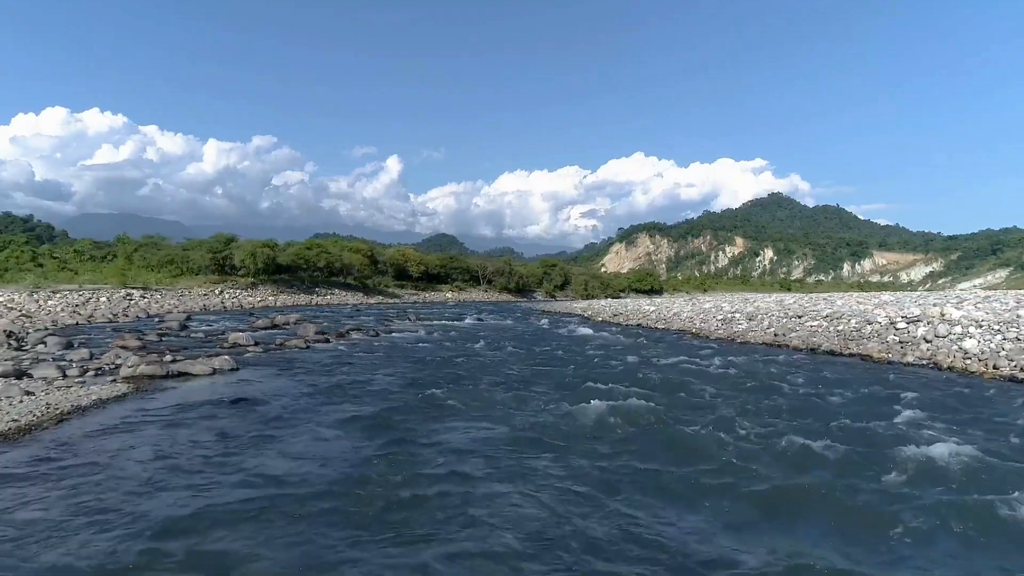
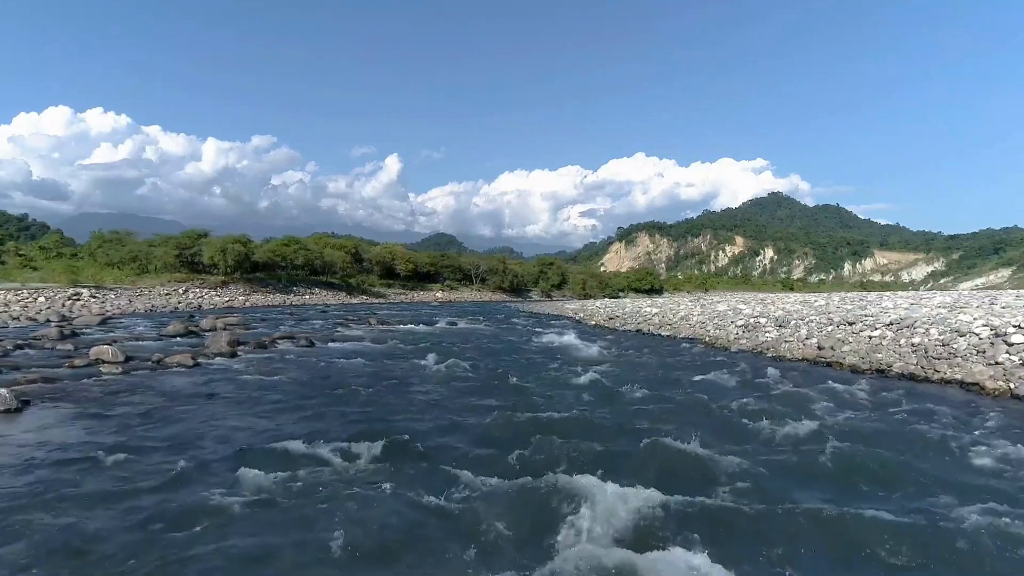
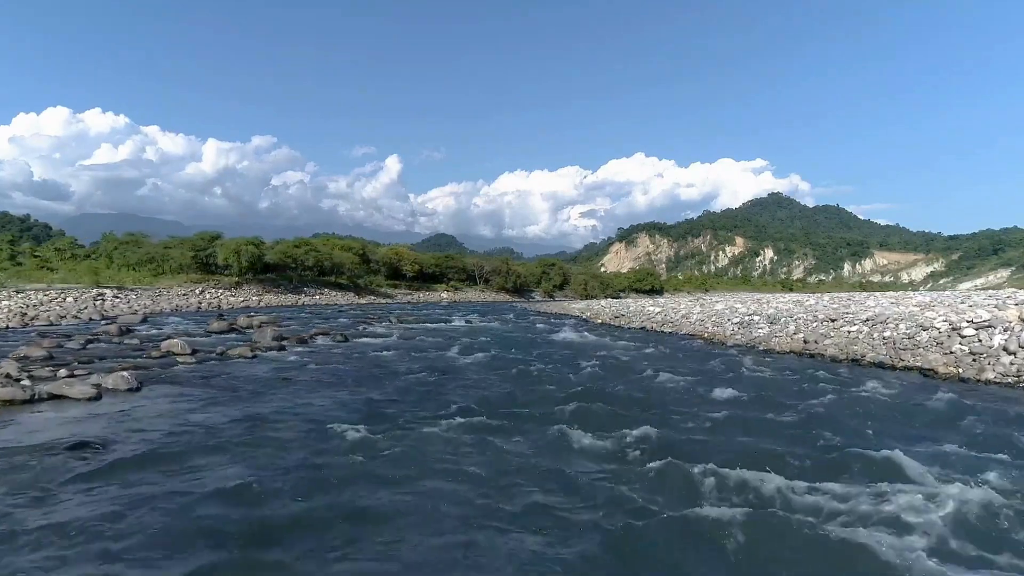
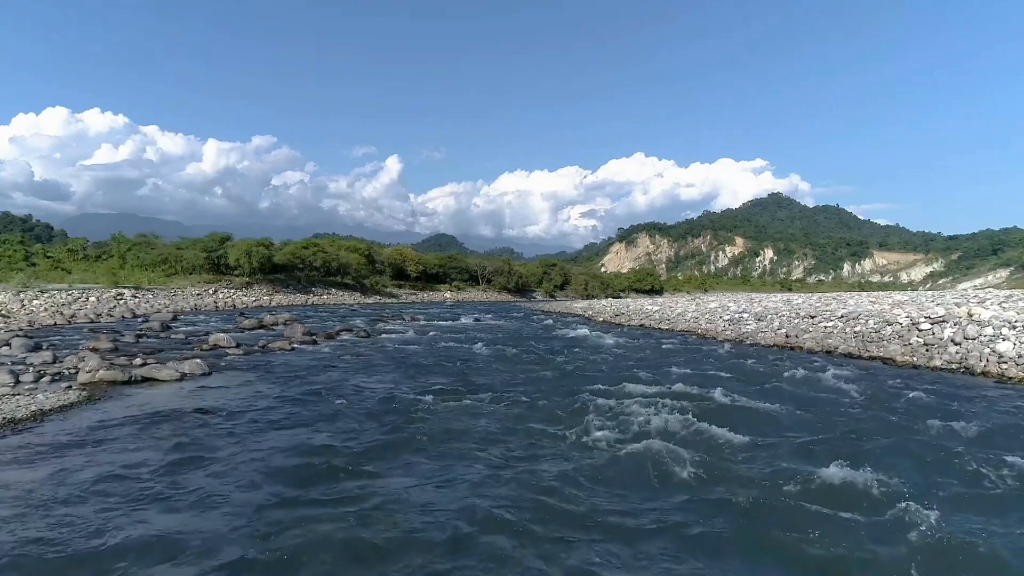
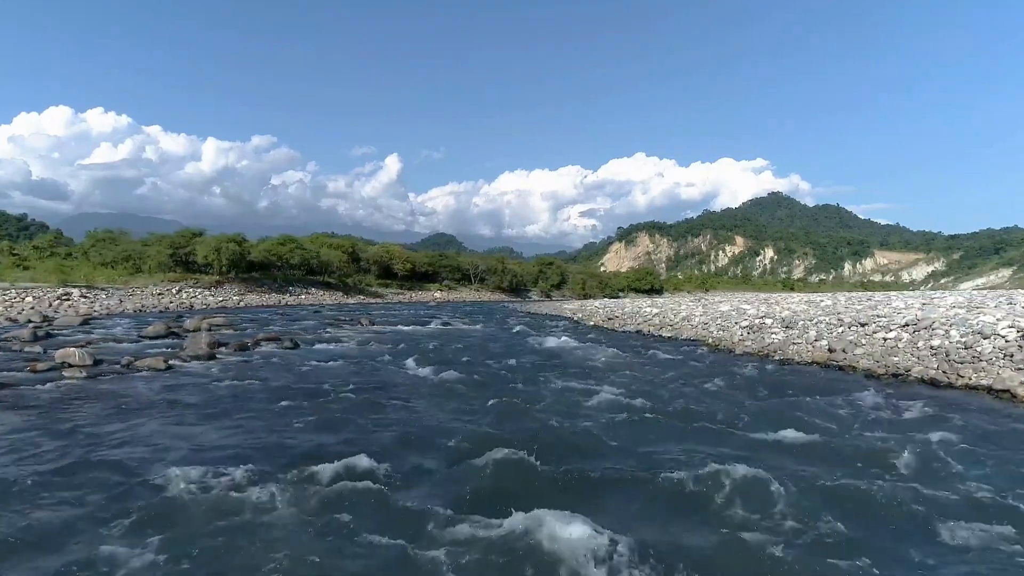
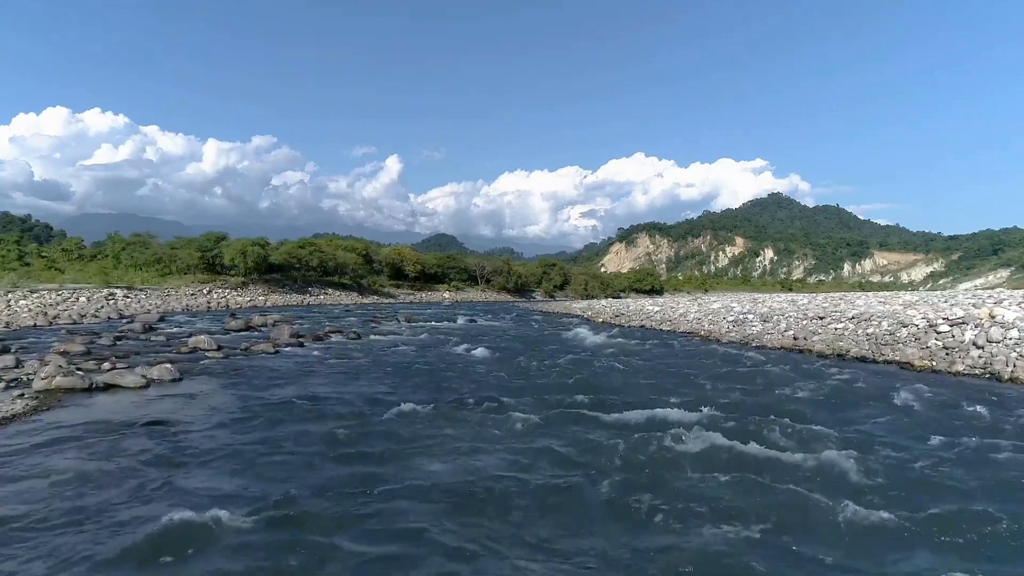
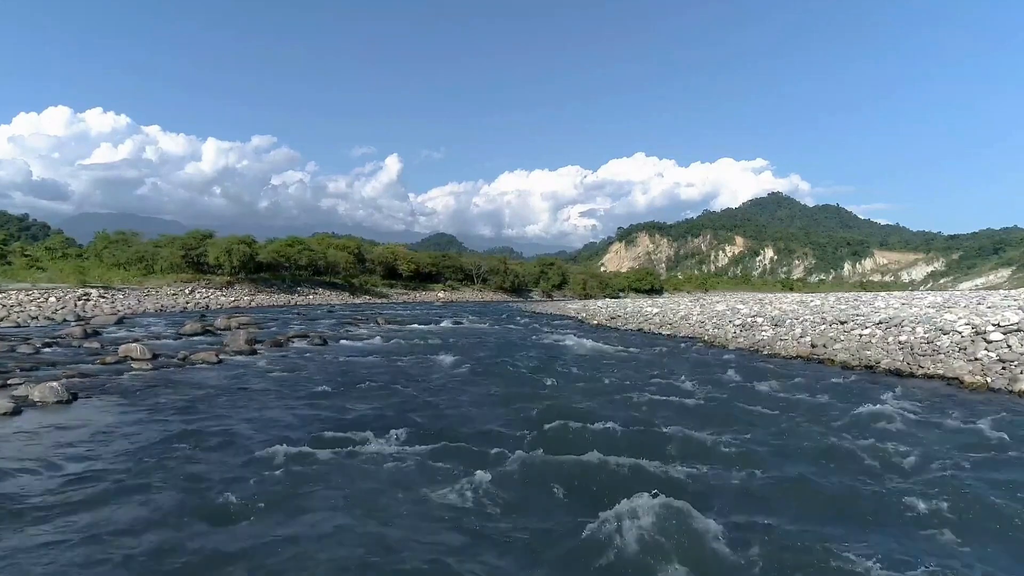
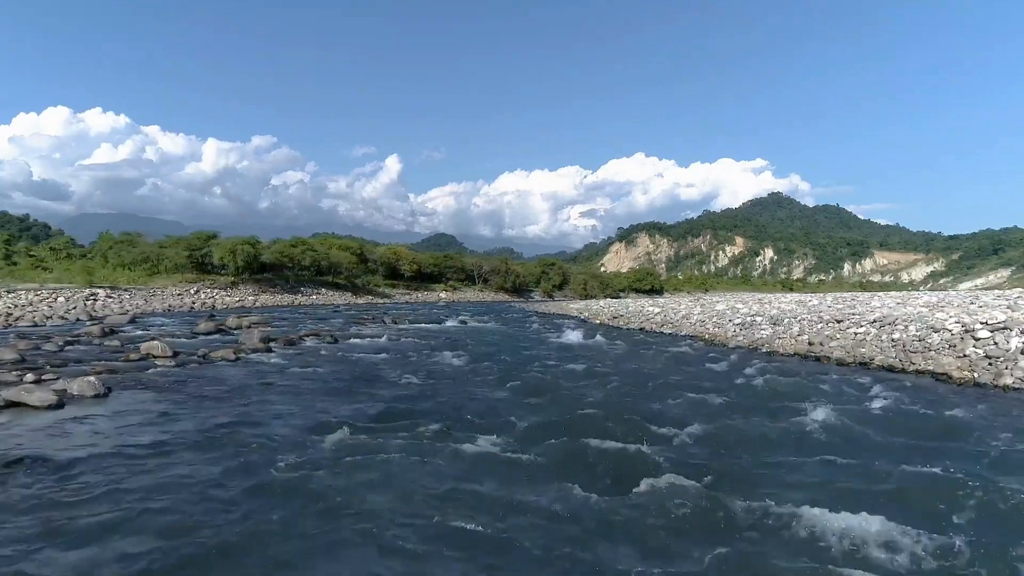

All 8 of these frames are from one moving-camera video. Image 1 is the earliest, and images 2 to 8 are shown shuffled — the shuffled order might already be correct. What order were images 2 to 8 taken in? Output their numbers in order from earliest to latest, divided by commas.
4, 6, 3, 8, 7, 2, 5
